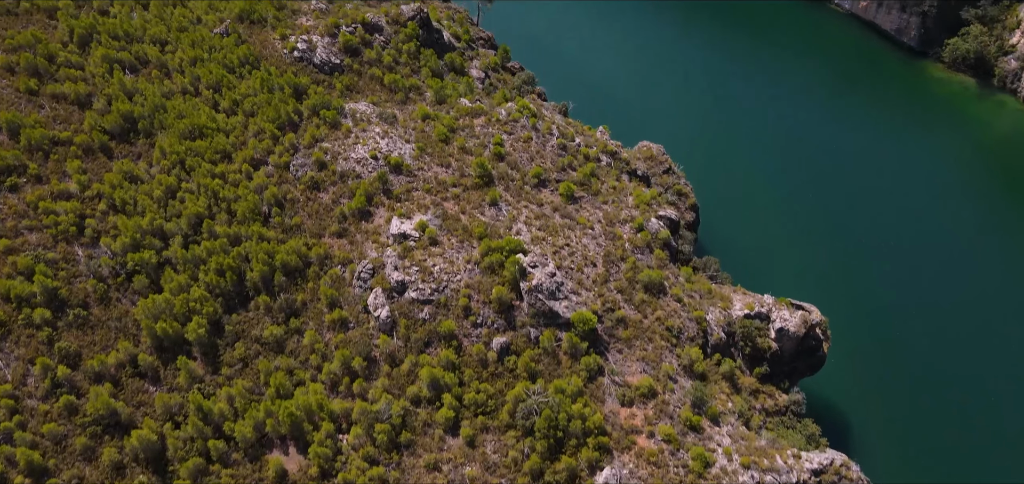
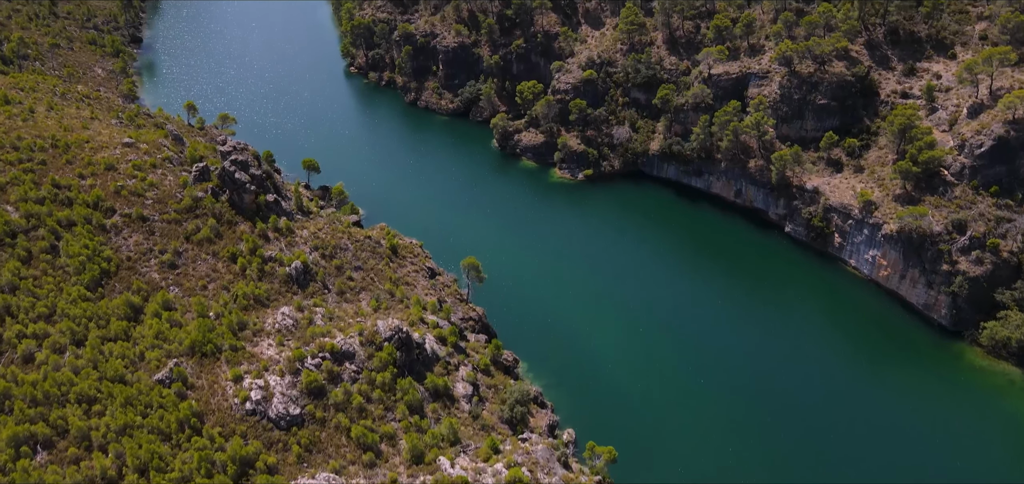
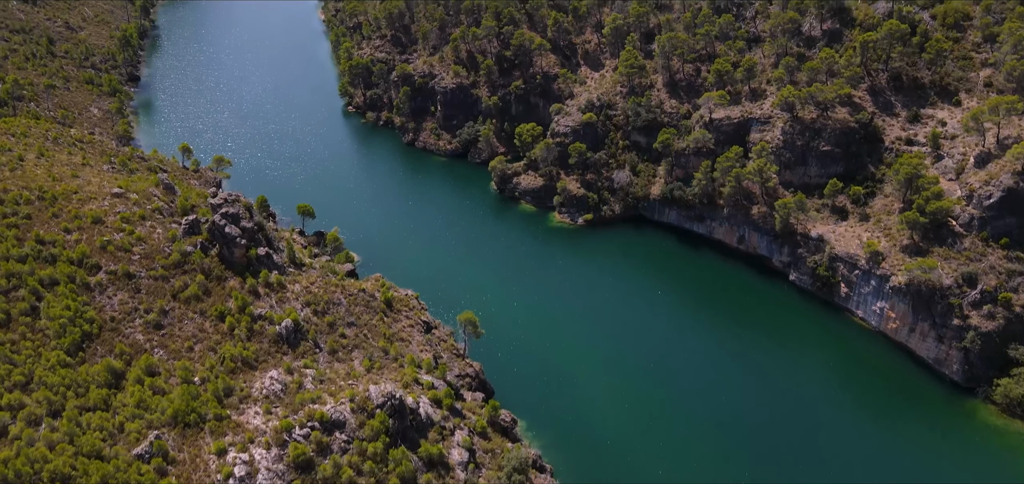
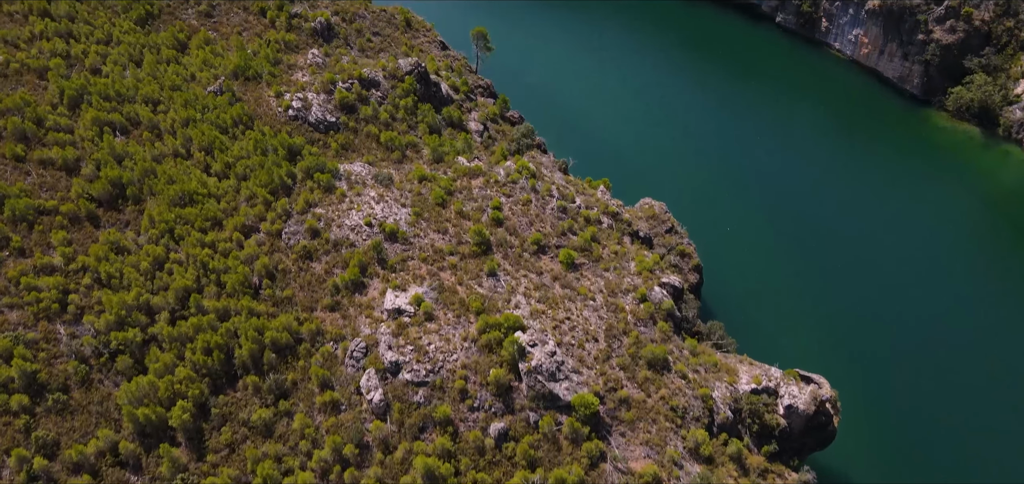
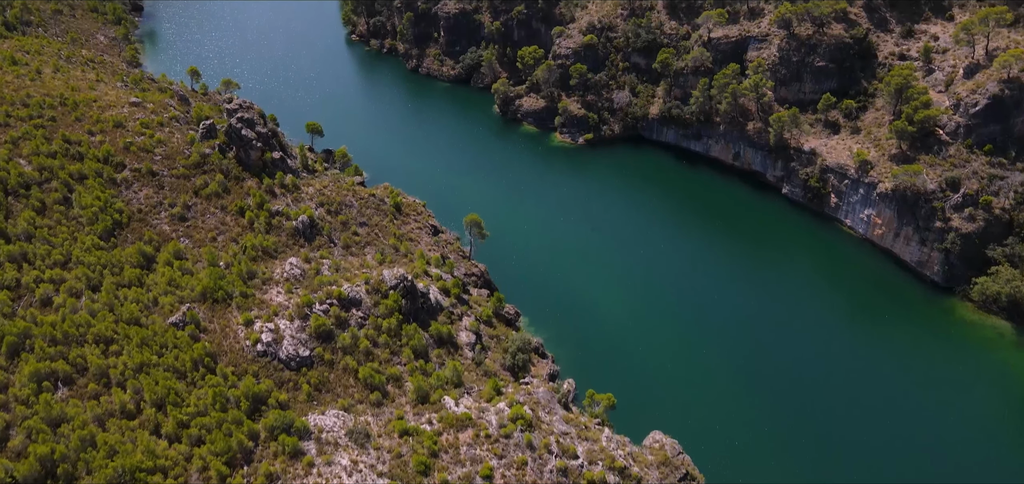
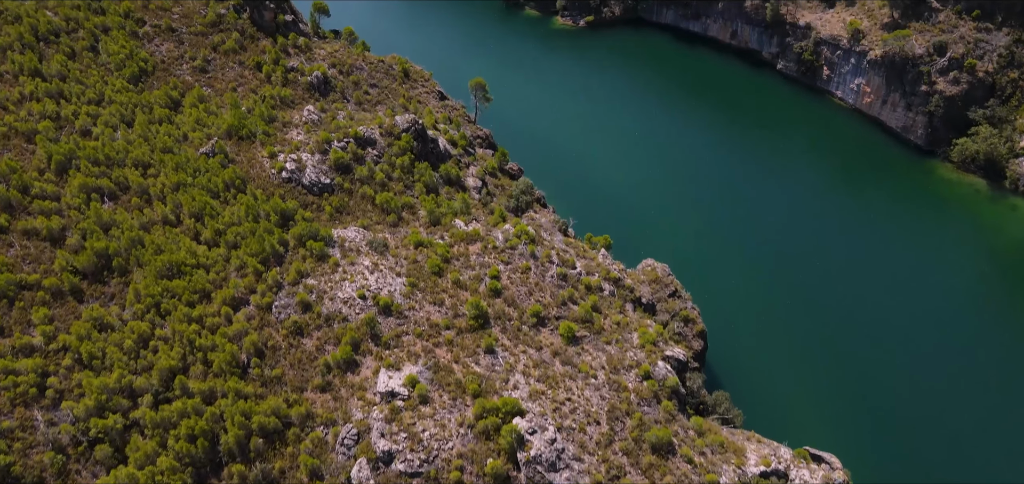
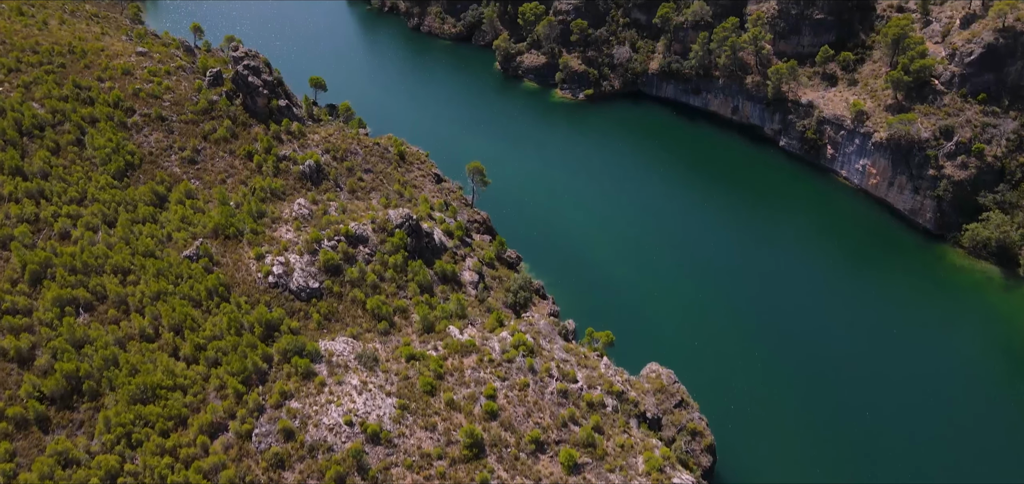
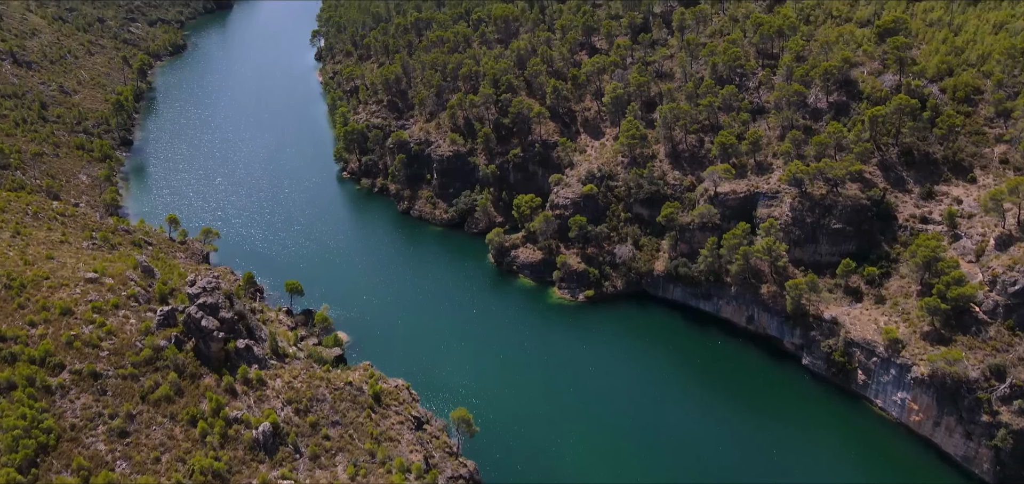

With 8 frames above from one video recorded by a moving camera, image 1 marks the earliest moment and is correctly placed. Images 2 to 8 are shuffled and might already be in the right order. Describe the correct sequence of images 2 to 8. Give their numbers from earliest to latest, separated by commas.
4, 6, 7, 5, 2, 3, 8
